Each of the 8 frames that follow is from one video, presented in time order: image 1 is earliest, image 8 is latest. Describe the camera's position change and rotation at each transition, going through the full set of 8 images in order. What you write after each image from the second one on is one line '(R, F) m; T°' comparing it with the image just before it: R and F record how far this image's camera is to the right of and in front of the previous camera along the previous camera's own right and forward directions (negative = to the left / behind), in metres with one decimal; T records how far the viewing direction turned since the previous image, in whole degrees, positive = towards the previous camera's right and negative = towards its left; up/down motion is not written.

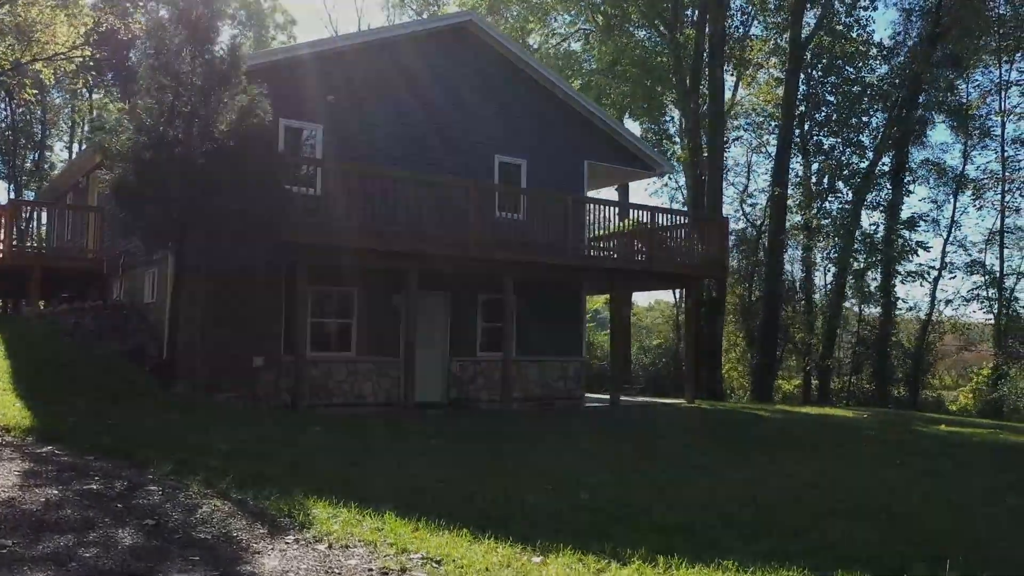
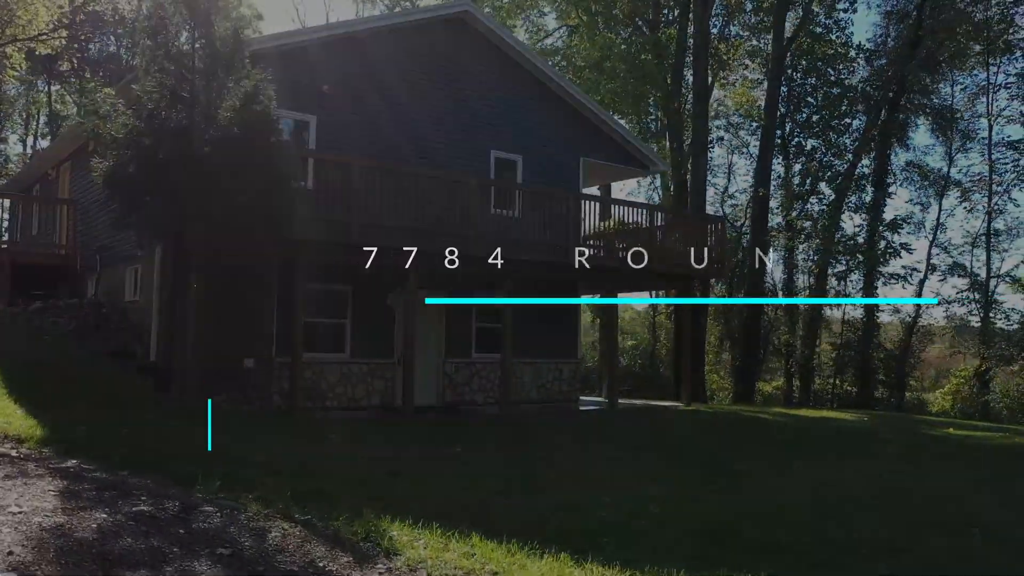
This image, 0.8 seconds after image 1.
(-0.7, +0.5) m; +3°
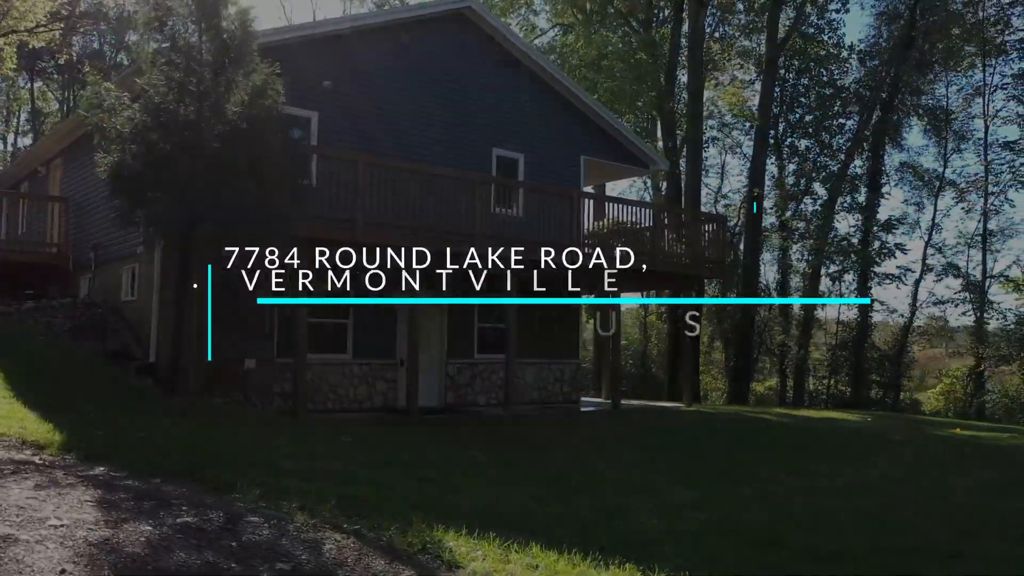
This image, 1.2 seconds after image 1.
(-0.4, +0.2) m; +1°
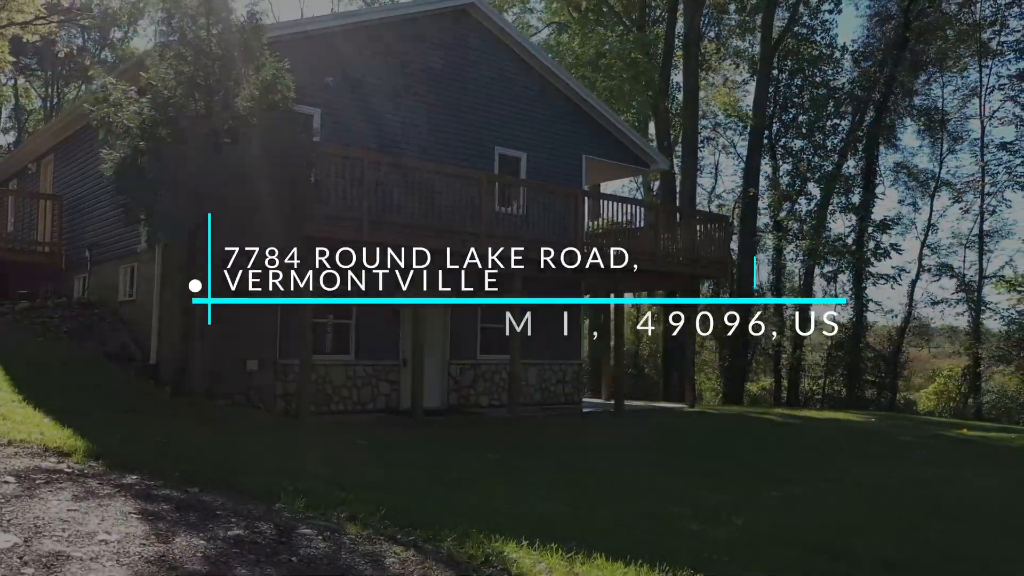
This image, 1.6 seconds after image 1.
(-0.4, +0.2) m; +1°
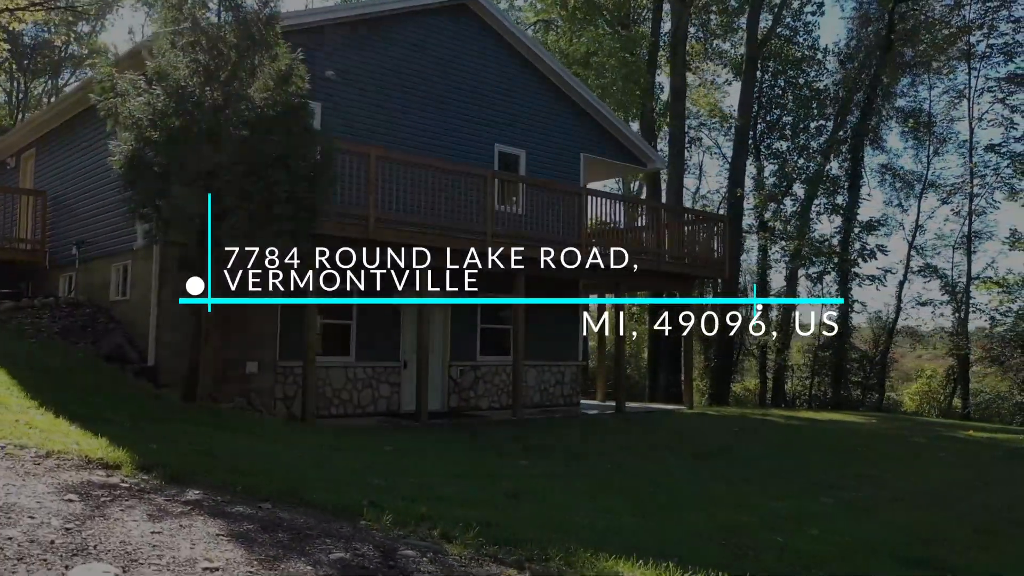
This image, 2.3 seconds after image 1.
(-0.6, +0.3) m; +2°
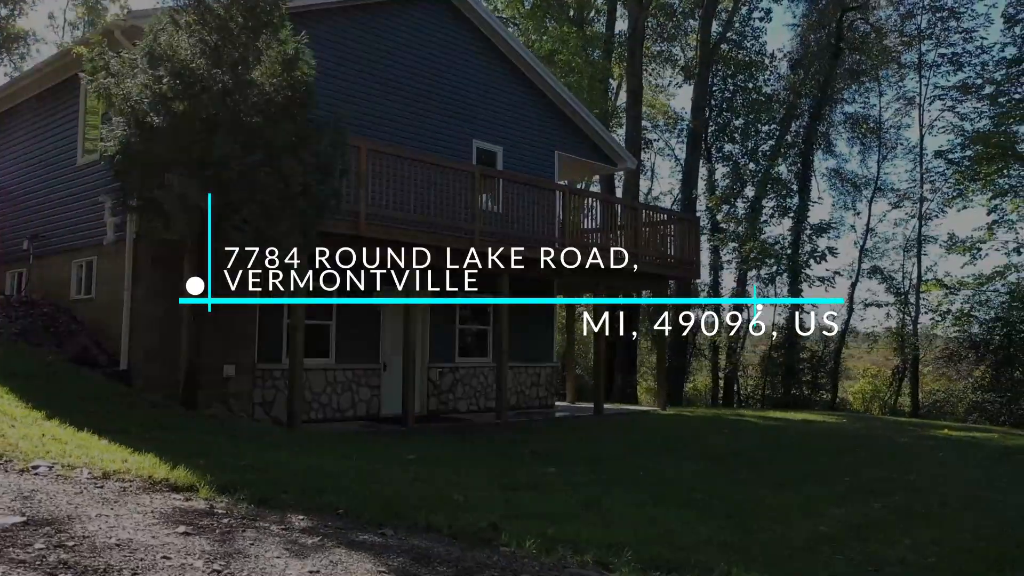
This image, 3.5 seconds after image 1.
(-1.0, +0.4) m; +5°
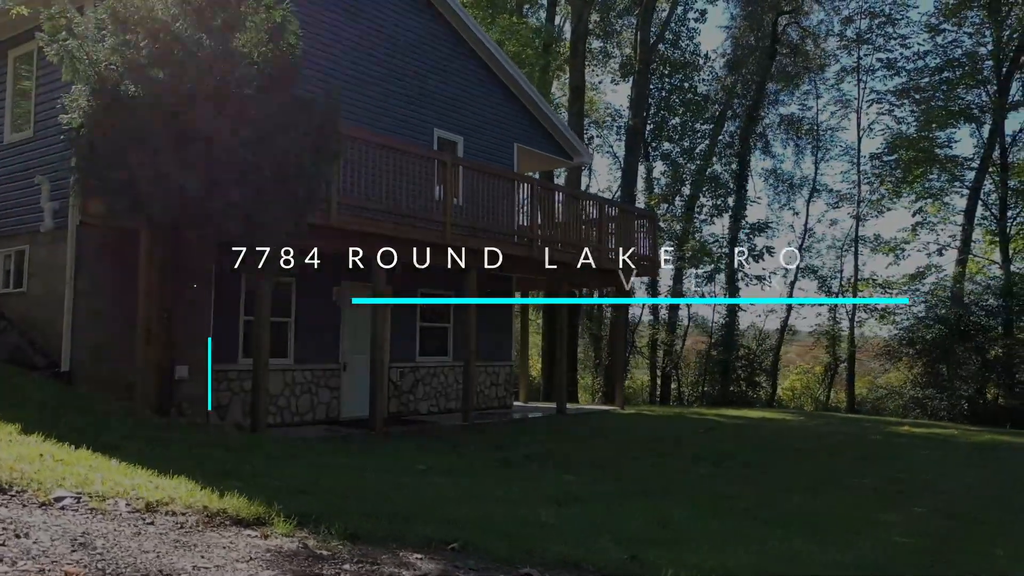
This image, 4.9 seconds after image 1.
(-0.9, +0.7) m; +6°
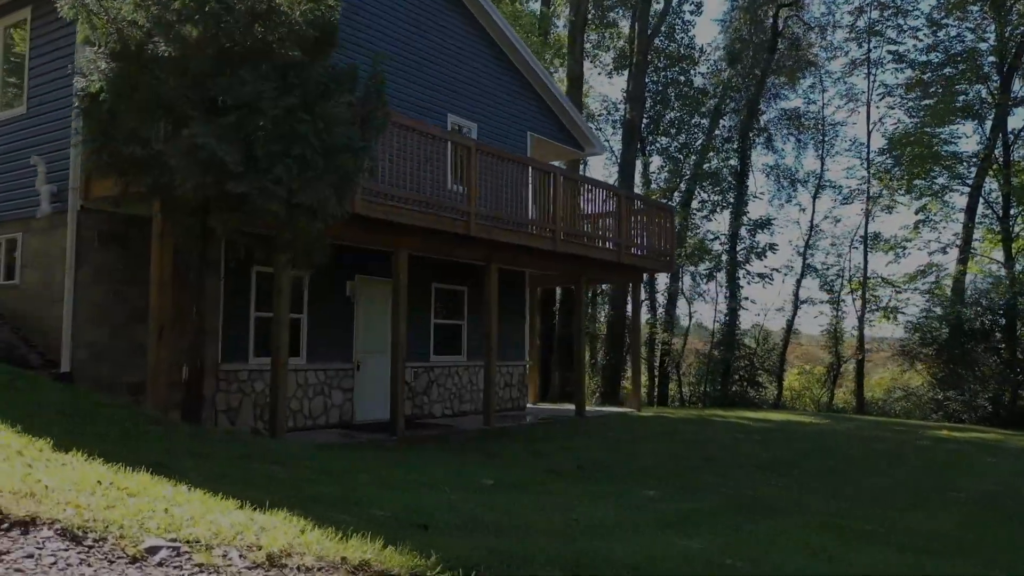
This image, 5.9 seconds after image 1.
(-0.8, +0.9) m; +2°
